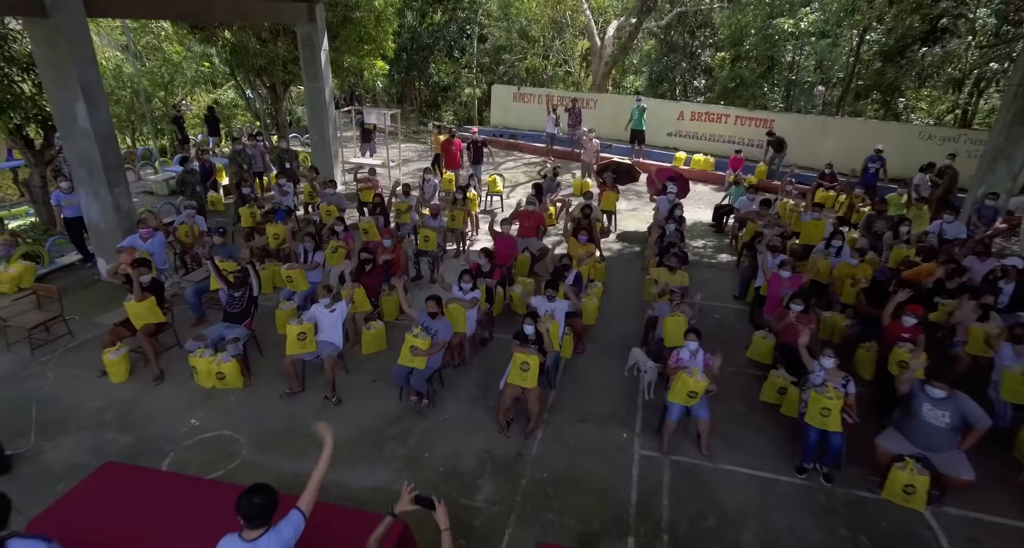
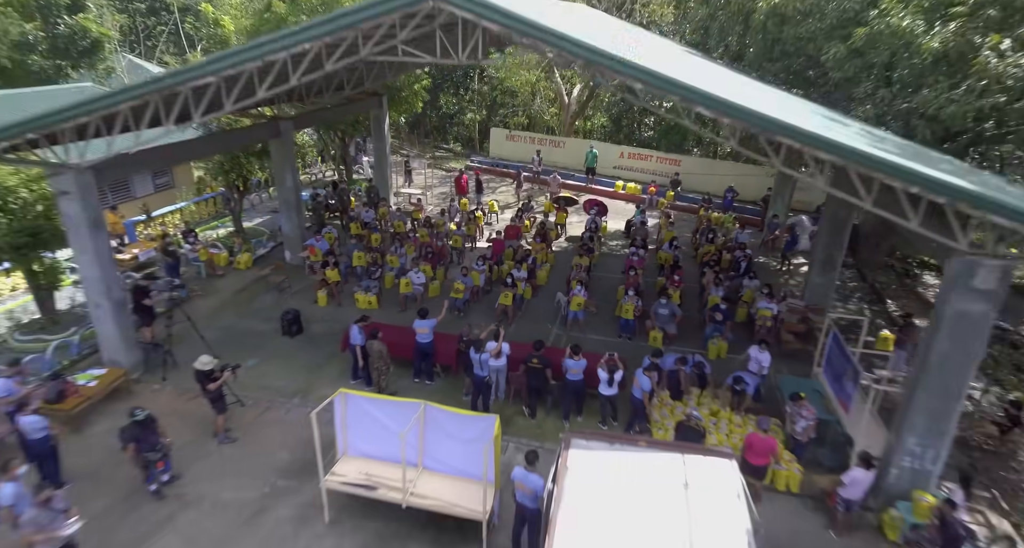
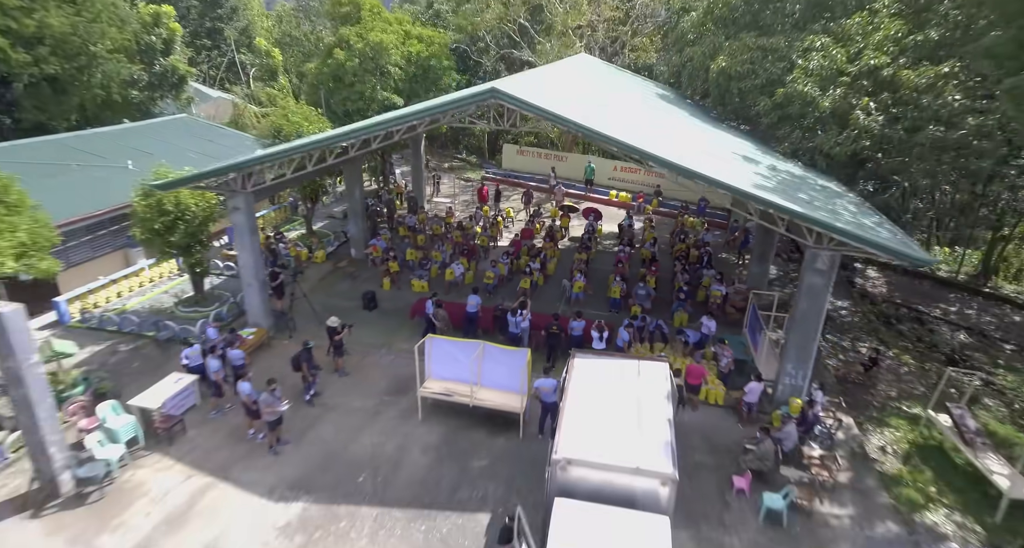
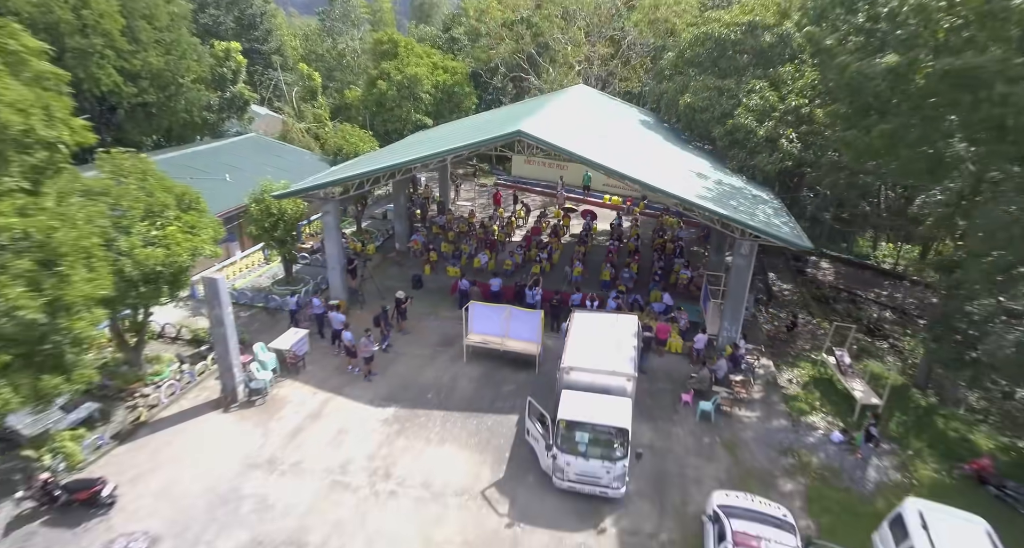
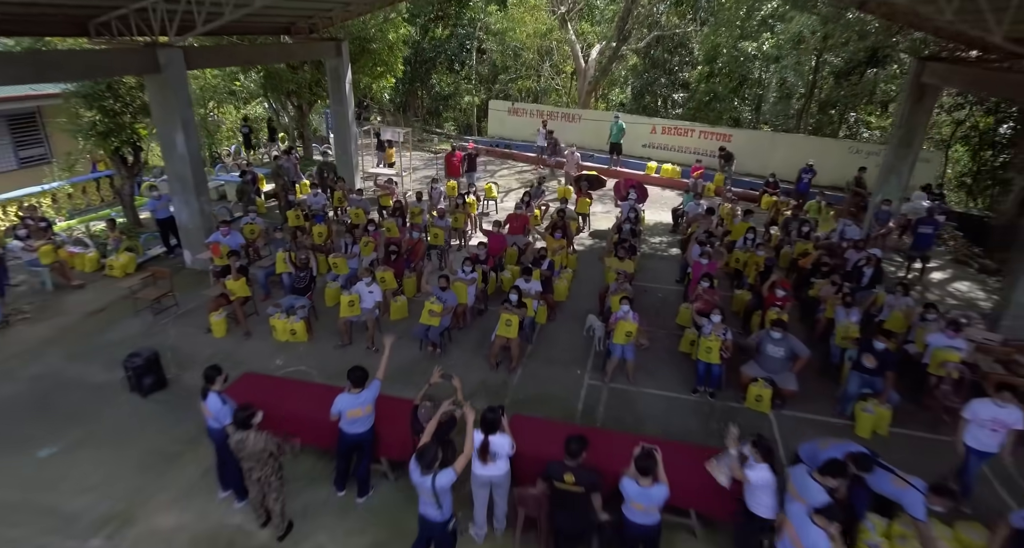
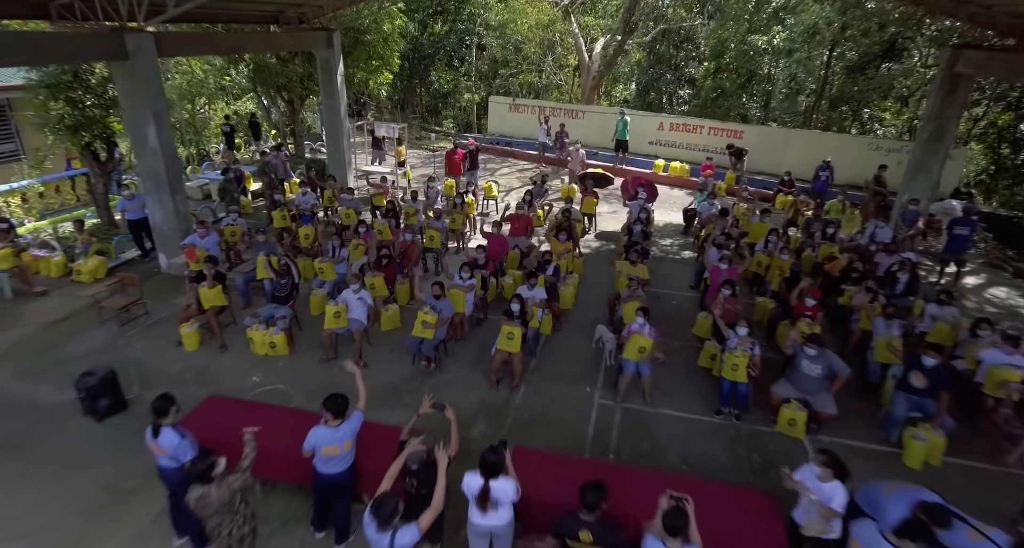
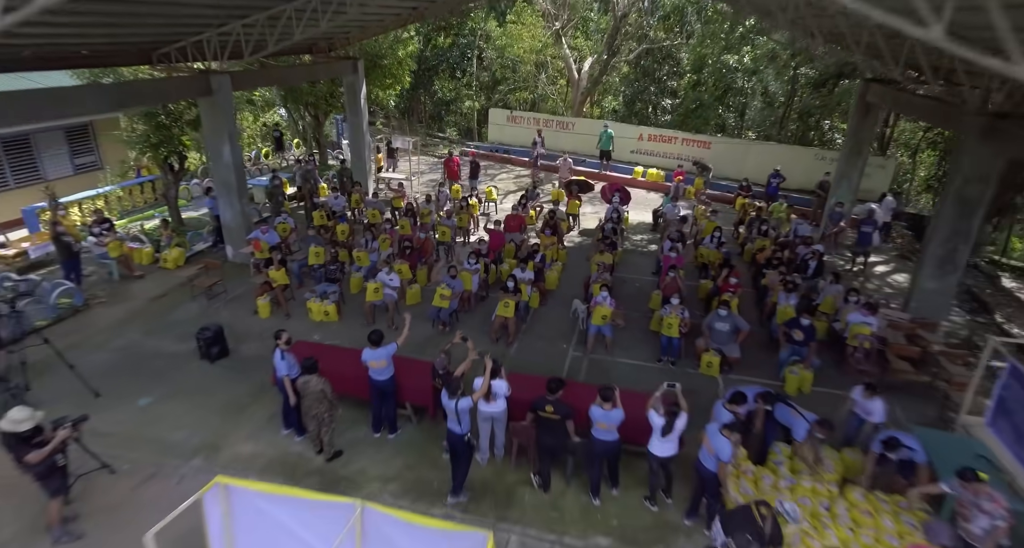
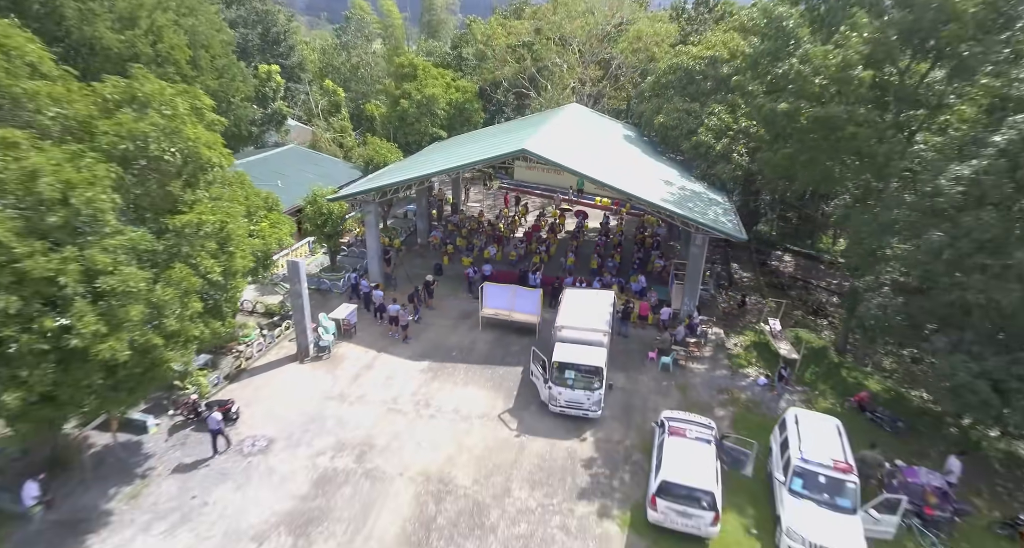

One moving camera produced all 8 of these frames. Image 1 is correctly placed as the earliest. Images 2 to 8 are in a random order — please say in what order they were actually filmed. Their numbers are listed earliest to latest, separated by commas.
6, 5, 7, 2, 3, 4, 8
